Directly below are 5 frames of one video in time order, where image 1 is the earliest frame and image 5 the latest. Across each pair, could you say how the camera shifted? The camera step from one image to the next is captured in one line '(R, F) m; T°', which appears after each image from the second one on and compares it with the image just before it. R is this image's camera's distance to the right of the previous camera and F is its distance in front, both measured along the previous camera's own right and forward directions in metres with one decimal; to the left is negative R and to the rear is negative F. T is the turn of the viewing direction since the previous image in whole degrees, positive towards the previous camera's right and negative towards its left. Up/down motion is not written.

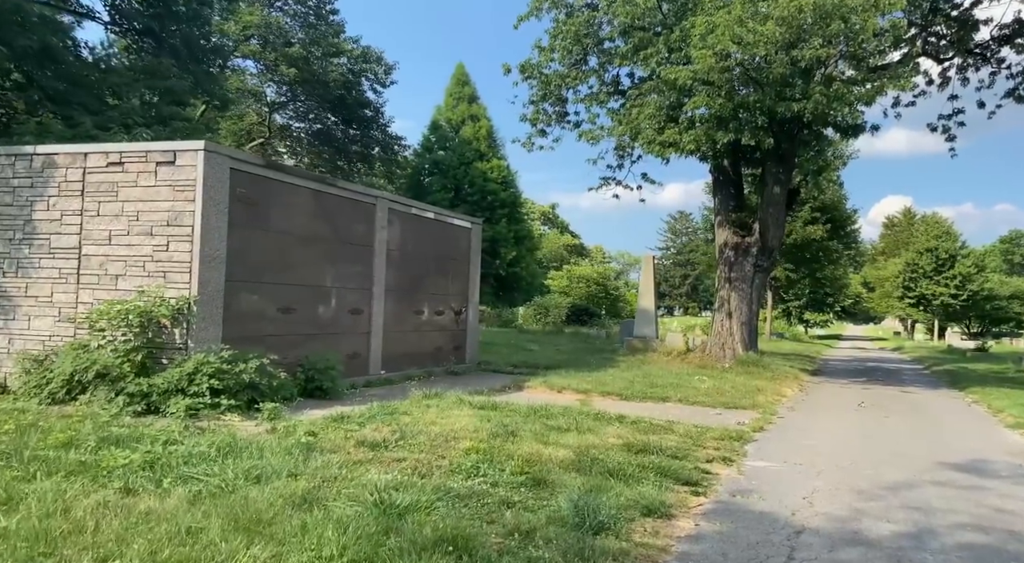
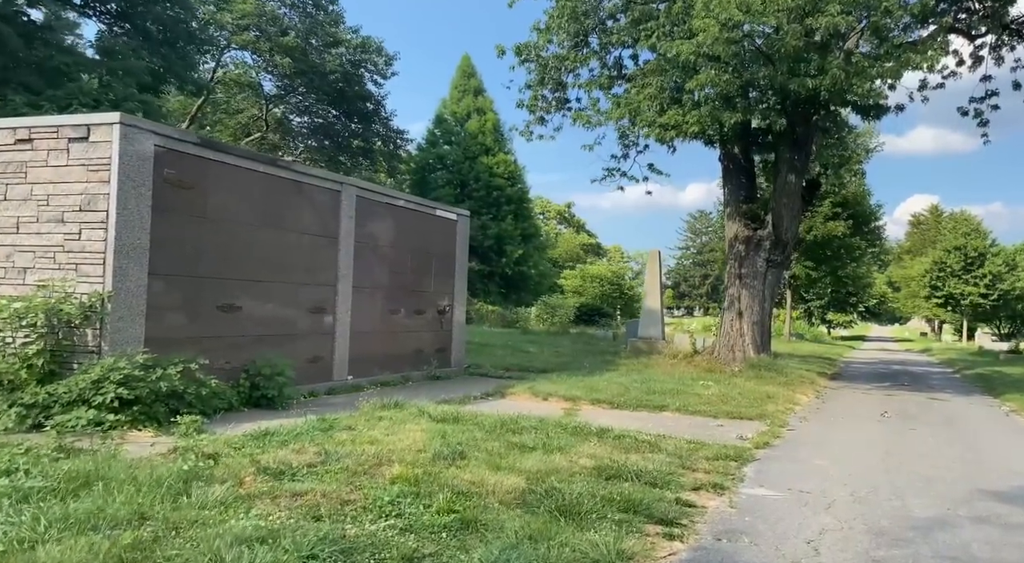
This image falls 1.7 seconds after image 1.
(+0.6, +1.2) m; -2°
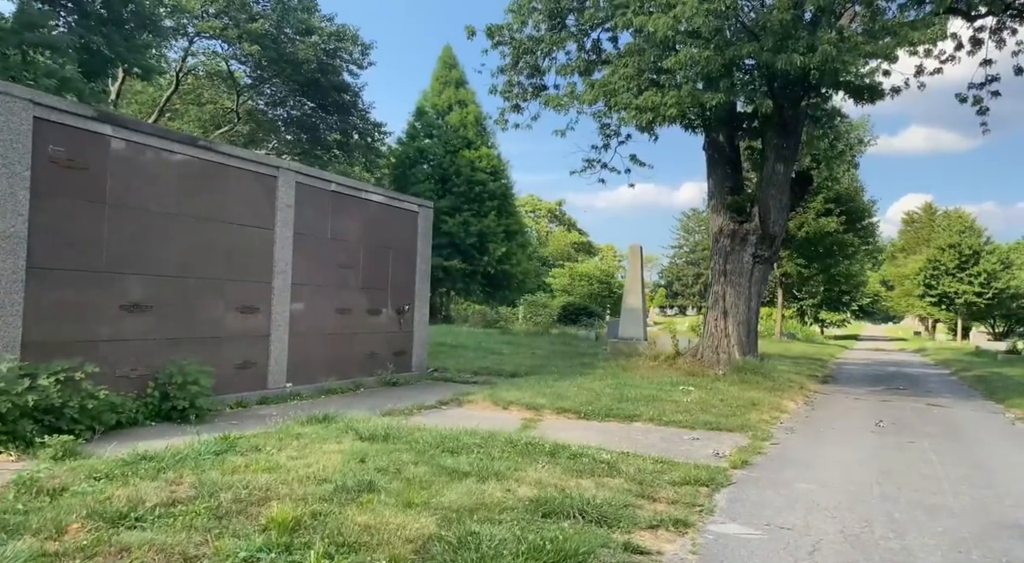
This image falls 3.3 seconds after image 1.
(+0.5, +1.1) m; 0°
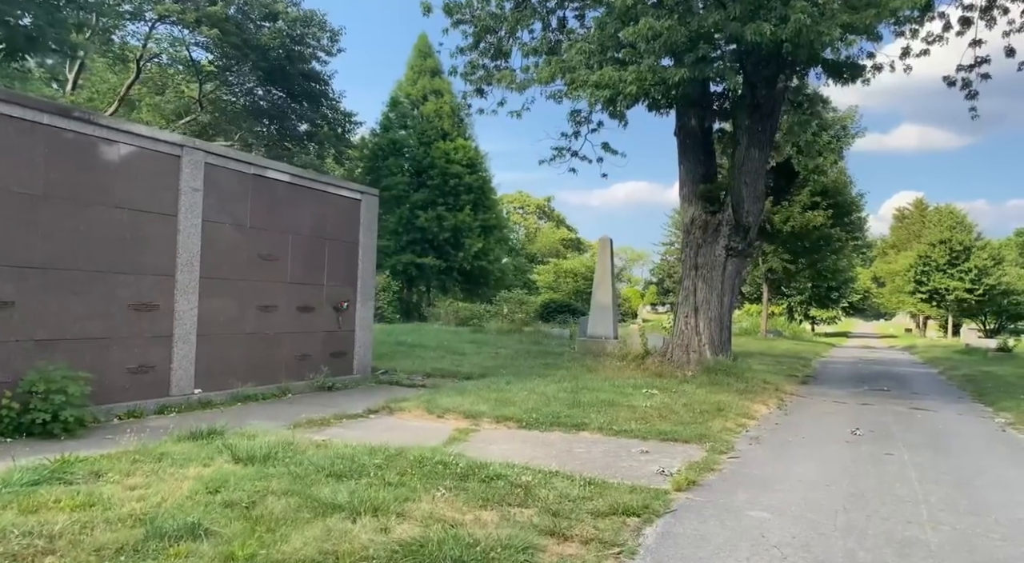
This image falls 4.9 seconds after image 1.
(+0.7, +1.1) m; 0°
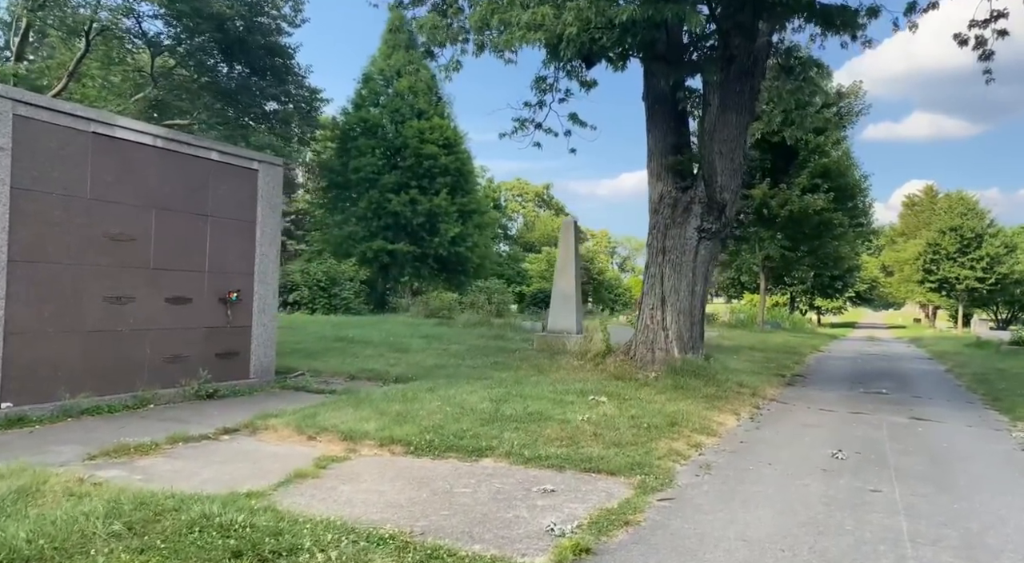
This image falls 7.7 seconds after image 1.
(+1.1, +2.0) m; -1°
